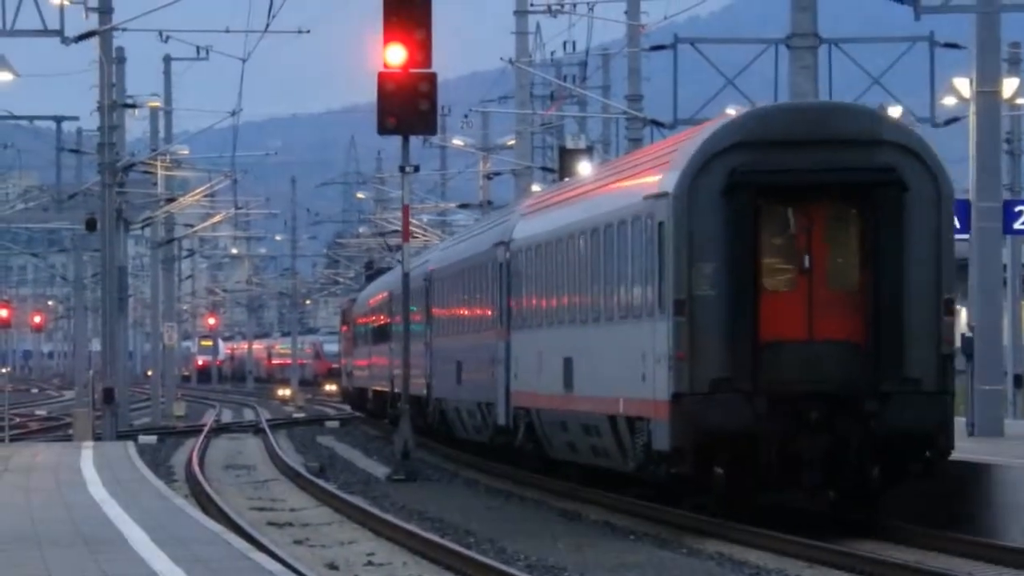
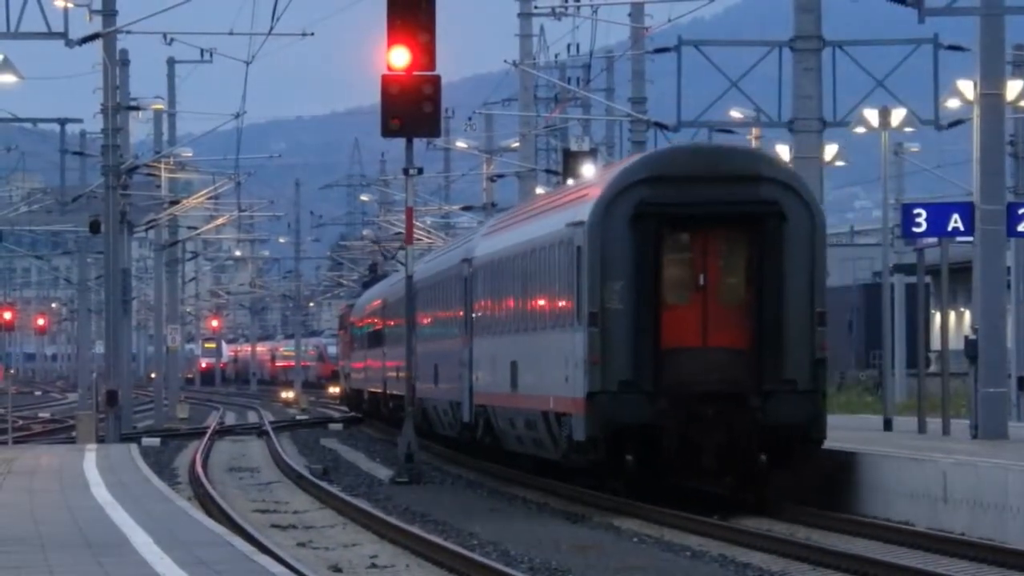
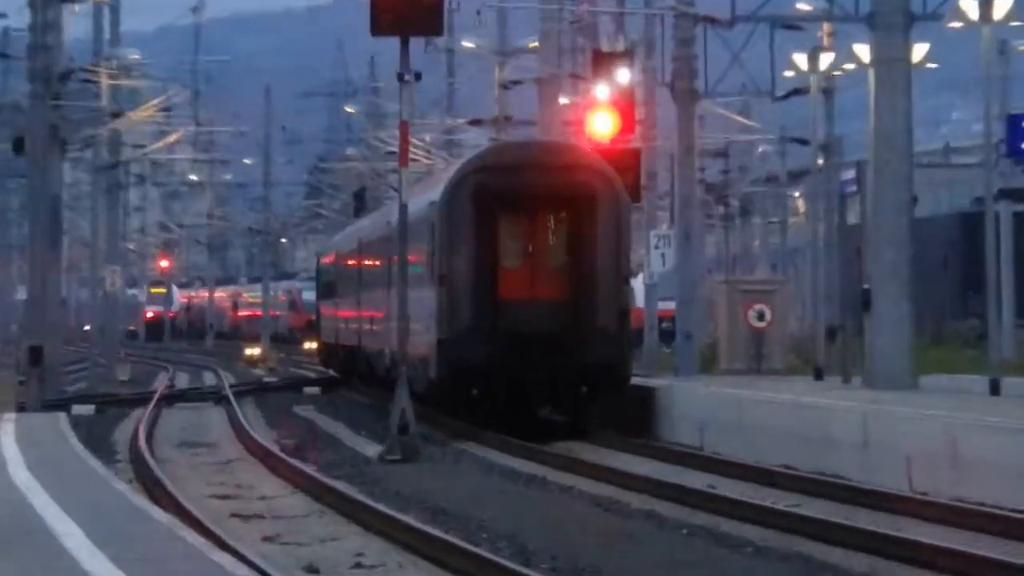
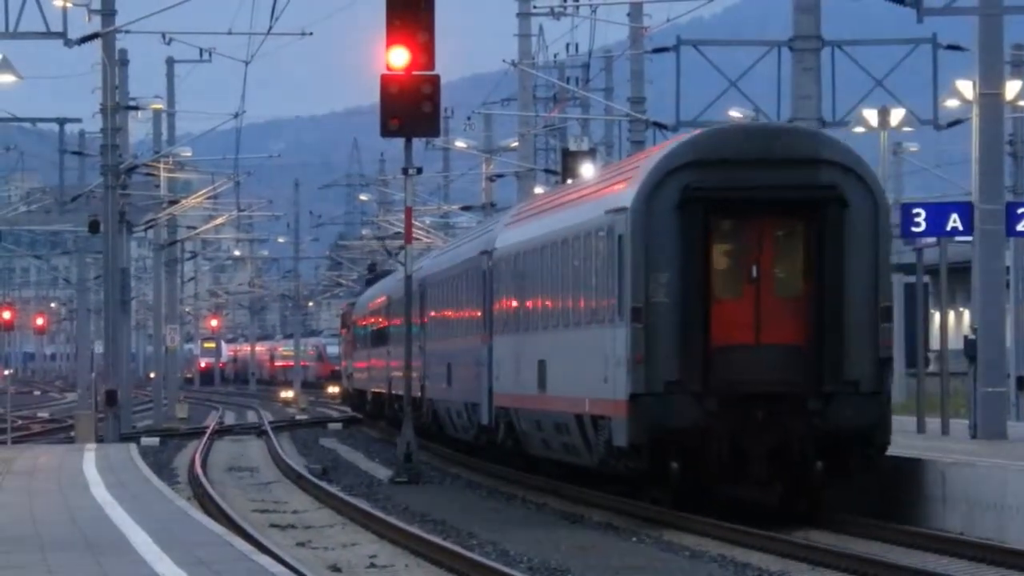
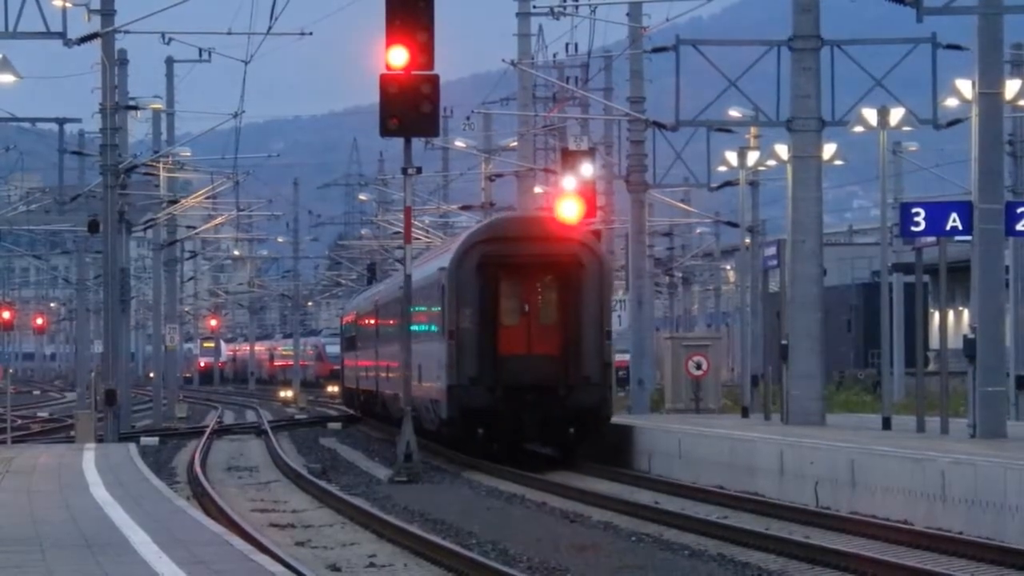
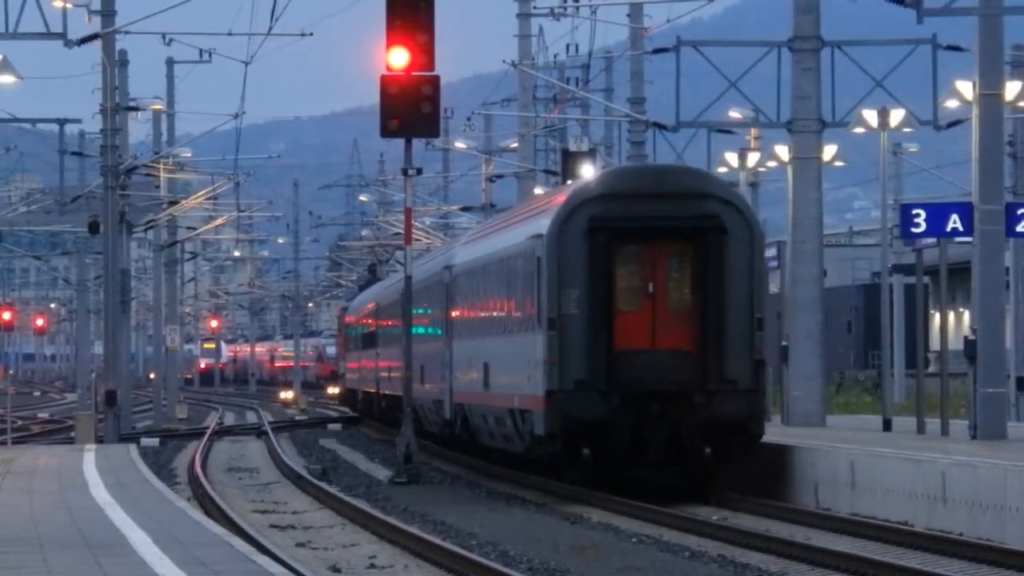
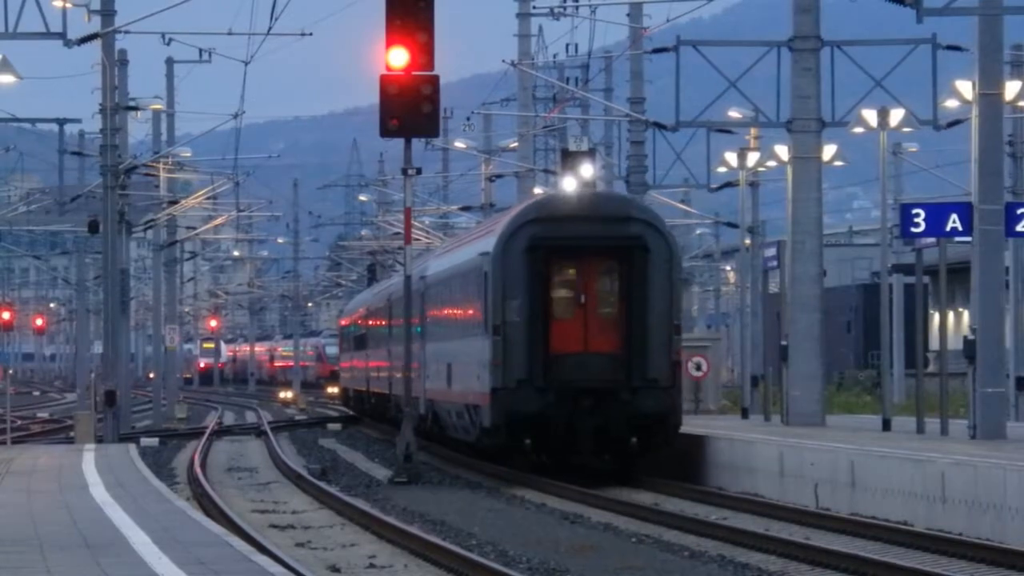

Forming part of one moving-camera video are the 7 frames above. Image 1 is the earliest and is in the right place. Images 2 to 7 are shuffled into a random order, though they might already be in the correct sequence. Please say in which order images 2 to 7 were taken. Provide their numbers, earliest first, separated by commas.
4, 2, 6, 7, 5, 3
